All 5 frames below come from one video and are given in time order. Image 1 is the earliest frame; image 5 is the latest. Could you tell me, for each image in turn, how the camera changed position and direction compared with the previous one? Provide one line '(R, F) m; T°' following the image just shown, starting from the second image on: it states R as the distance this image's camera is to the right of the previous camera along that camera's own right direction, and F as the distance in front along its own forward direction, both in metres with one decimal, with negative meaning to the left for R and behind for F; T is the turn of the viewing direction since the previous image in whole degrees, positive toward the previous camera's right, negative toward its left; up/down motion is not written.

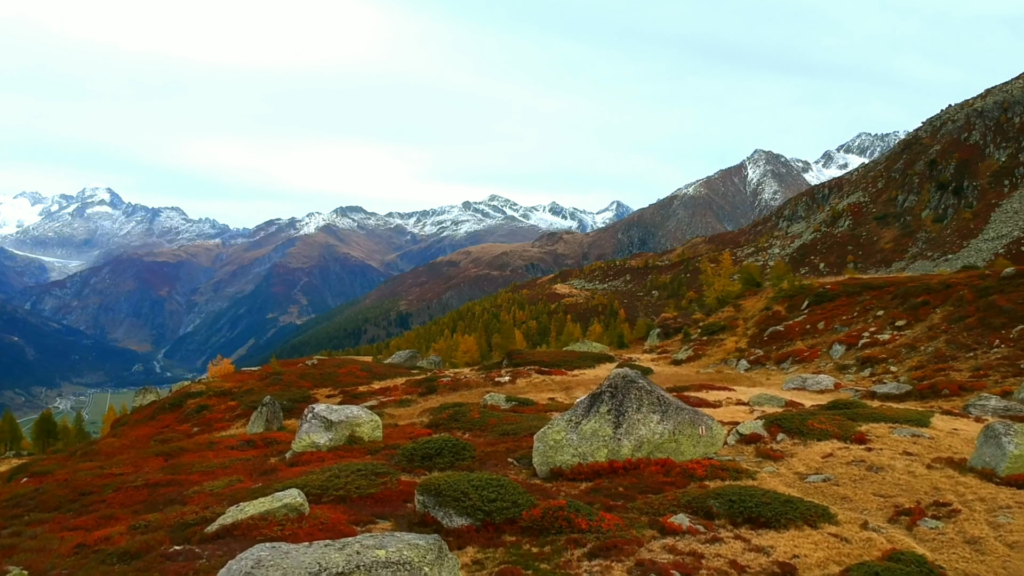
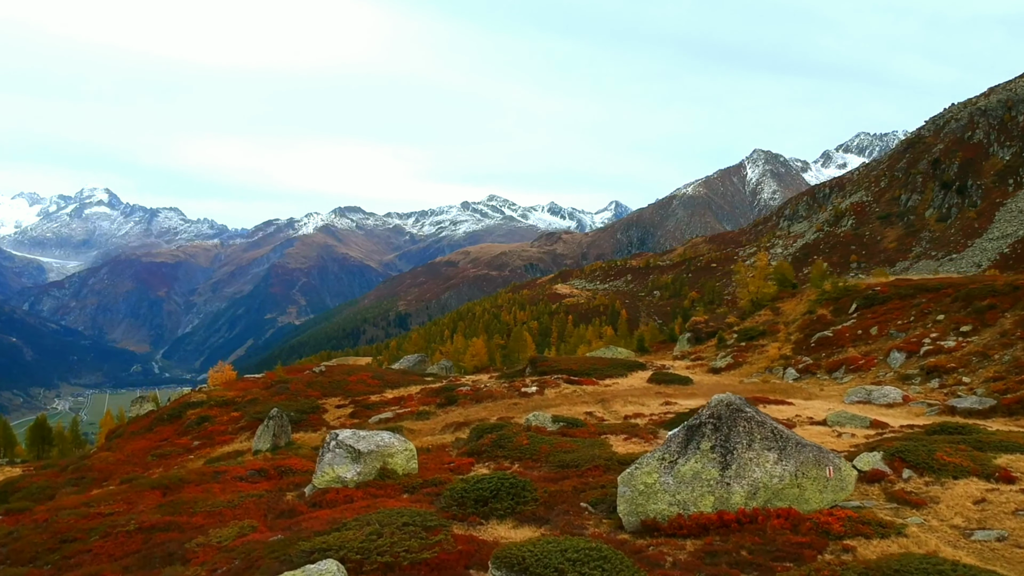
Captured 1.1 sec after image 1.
(-1.9, +2.9) m; 0°
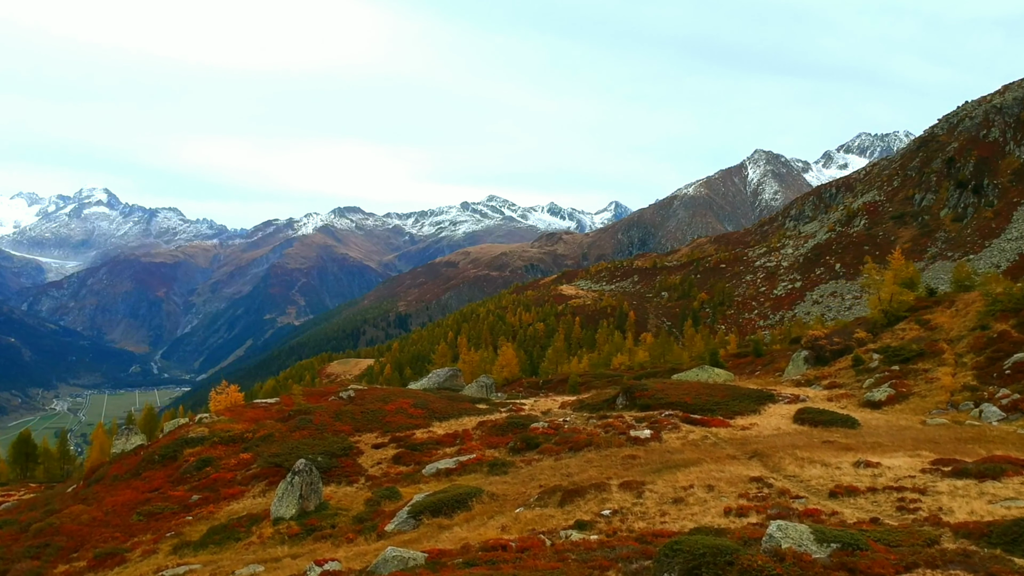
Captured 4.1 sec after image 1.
(-5.2, +8.7) m; 0°
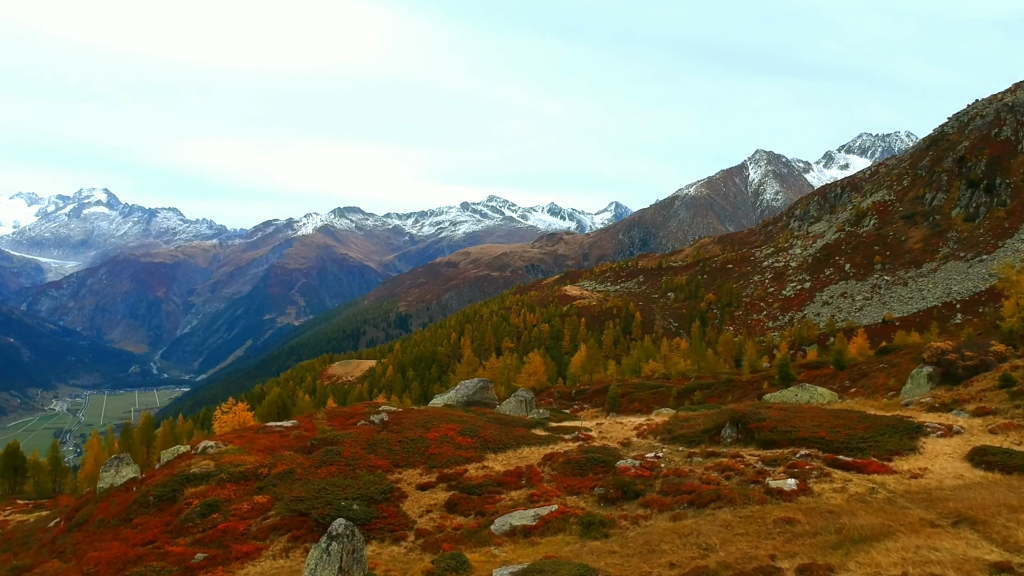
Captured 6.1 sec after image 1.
(-3.8, +6.0) m; 0°
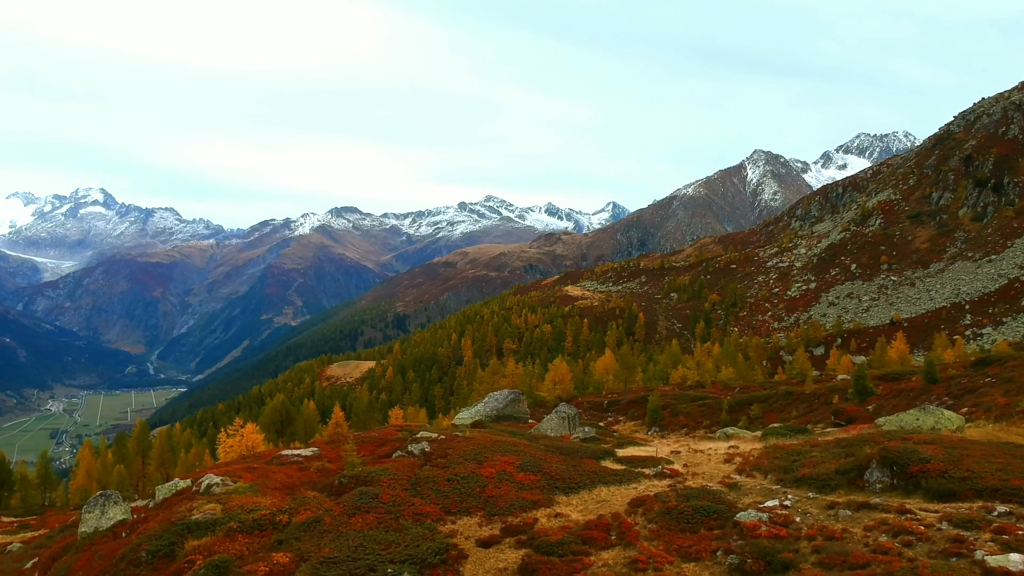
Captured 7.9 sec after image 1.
(-3.4, +5.3) m; 0°
